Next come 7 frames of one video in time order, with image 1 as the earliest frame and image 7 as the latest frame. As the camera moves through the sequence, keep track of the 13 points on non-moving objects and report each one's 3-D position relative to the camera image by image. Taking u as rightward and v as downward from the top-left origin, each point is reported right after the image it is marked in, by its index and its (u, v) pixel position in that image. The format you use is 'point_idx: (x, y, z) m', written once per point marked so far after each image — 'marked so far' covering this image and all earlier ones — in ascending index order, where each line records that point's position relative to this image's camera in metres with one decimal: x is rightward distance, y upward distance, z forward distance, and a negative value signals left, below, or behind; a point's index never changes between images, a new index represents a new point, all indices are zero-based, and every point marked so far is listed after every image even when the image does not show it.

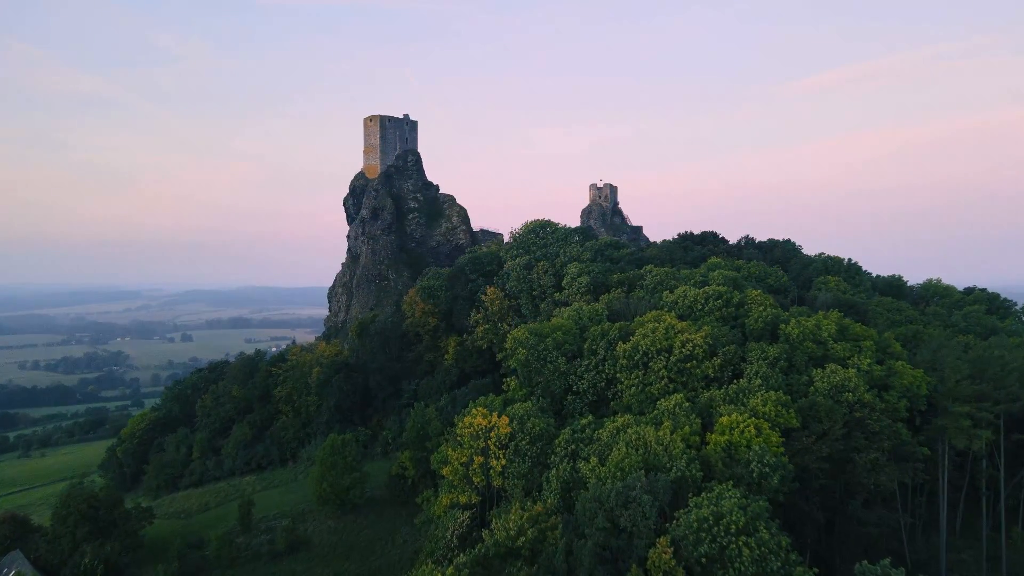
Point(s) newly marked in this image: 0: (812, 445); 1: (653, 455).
0: (+7.1, -3.7, +17.6) m
1: (+3.1, -3.8, +16.6) m
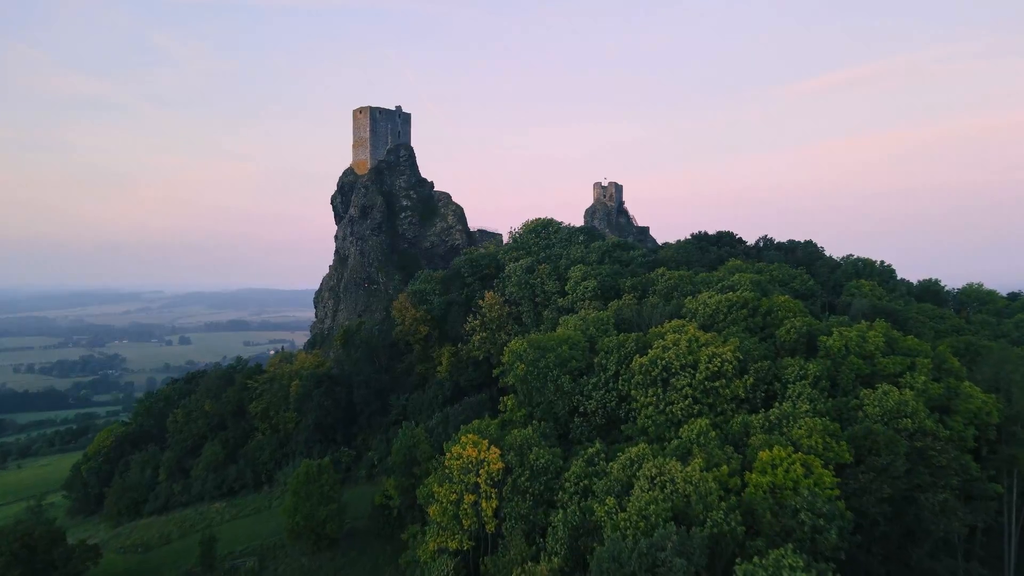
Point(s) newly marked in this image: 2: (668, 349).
0: (+7.0, -3.8, +14.7) m
1: (+3.1, -3.9, +13.7) m
2: (+4.1, -1.6, +19.6) m
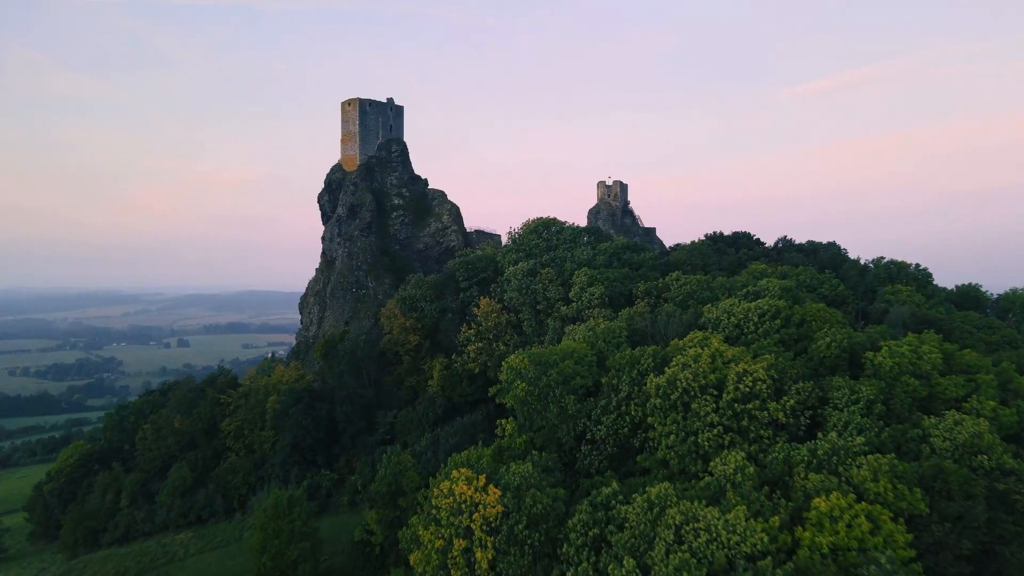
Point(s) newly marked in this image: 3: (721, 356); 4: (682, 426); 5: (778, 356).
0: (+7.0, -4.0, +12.0) m
1: (+3.0, -4.1, +11.0) m
2: (+4.1, -1.8, +17.0) m
3: (+4.9, -1.6, +17.3) m
4: (+3.6, -3.0, +16.0) m
5: (+6.3, -1.6, +17.6) m
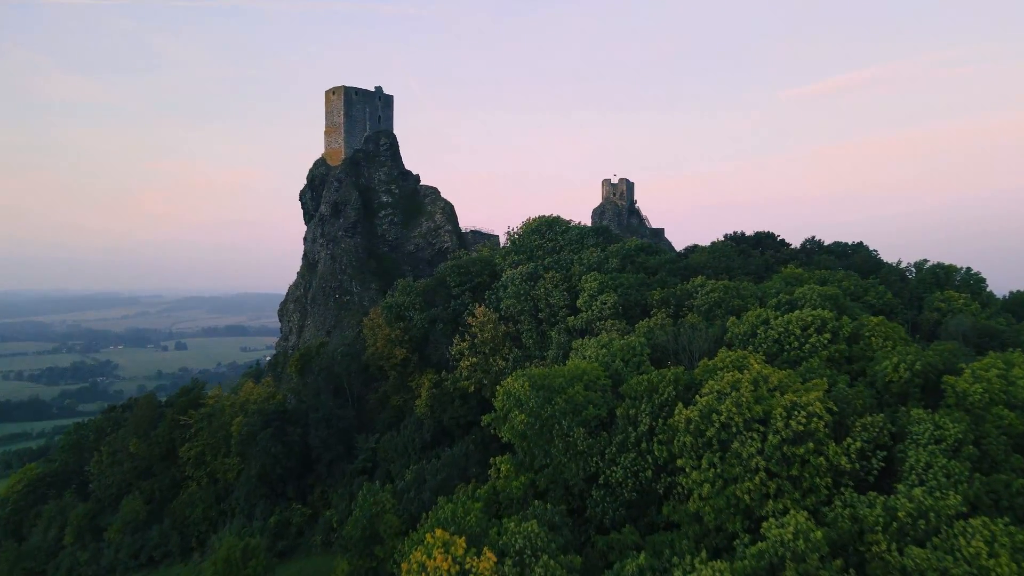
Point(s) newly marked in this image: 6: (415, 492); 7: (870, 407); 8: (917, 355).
0: (+6.9, -4.2, +8.8) m
1: (+3.0, -4.2, +7.8) m
2: (+4.0, -2.0, +13.8) m
3: (+4.8, -1.8, +14.2) m
4: (+3.6, -3.2, +12.8) m
5: (+6.2, -1.8, +14.4) m
6: (-2.3, -4.8, +17.7) m
7: (+6.6, -2.2, +13.7) m
8: (+8.0, -1.4, +14.7) m
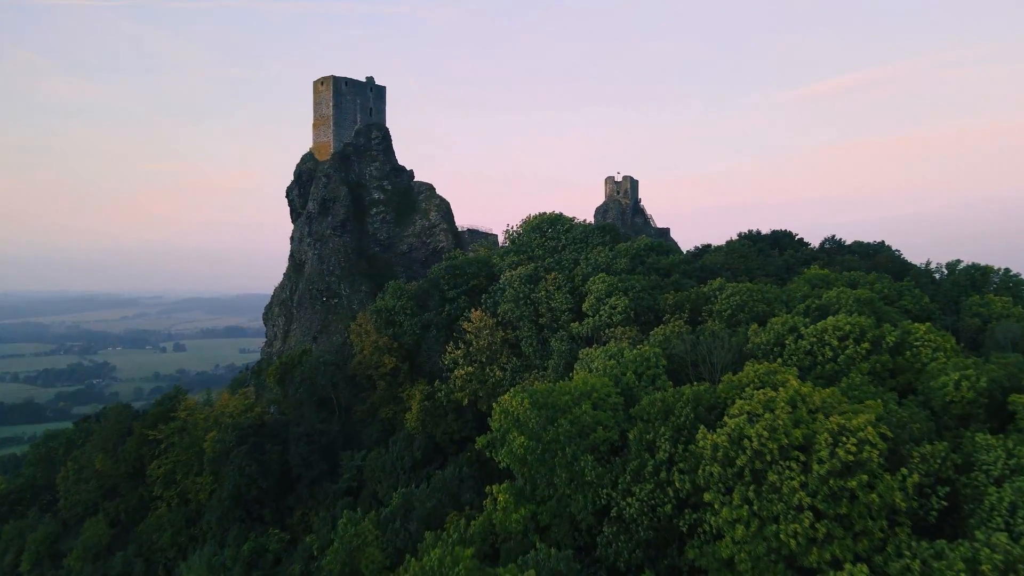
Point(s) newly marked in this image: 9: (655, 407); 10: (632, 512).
0: (+6.9, -4.2, +6.9) m
1: (+2.9, -4.3, +5.9) m
2: (+4.0, -2.0, +11.9) m
3: (+4.8, -1.9, +12.2) m
4: (+3.5, -3.2, +10.9) m
5: (+6.2, -1.9, +12.5) m
6: (-2.4, -4.9, +15.7) m
7: (+6.5, -2.3, +11.7) m
8: (+7.9, -1.4, +12.7) m
9: (+2.6, -2.1, +13.3) m
10: (+1.9, -3.6, +11.9) m
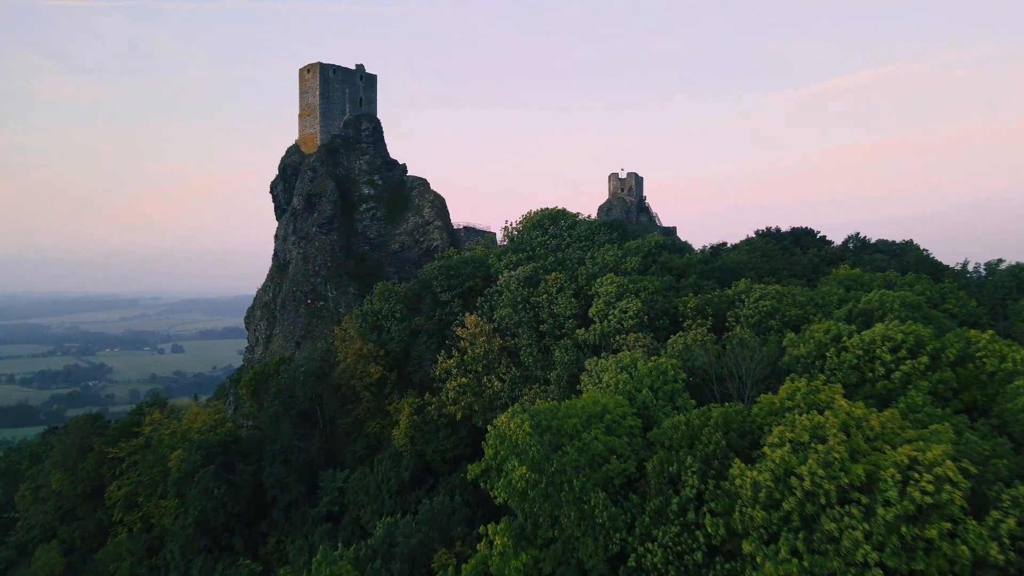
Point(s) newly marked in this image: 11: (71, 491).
0: (+6.8, -4.3, +4.8) m
1: (+2.9, -4.3, +3.8) m
2: (+3.9, -2.1, +9.8) m
3: (+4.7, -1.9, +10.1) m
4: (+3.5, -3.3, +8.8) m
5: (+6.1, -1.9, +10.4) m
6: (-2.4, -5.0, +13.7) m
7: (+6.5, -2.3, +9.6) m
8: (+7.9, -1.5, +10.6) m
9: (+2.5, -2.1, +11.2) m
10: (+1.9, -3.6, +9.9) m
11: (-11.8, -5.5, +20.0) m
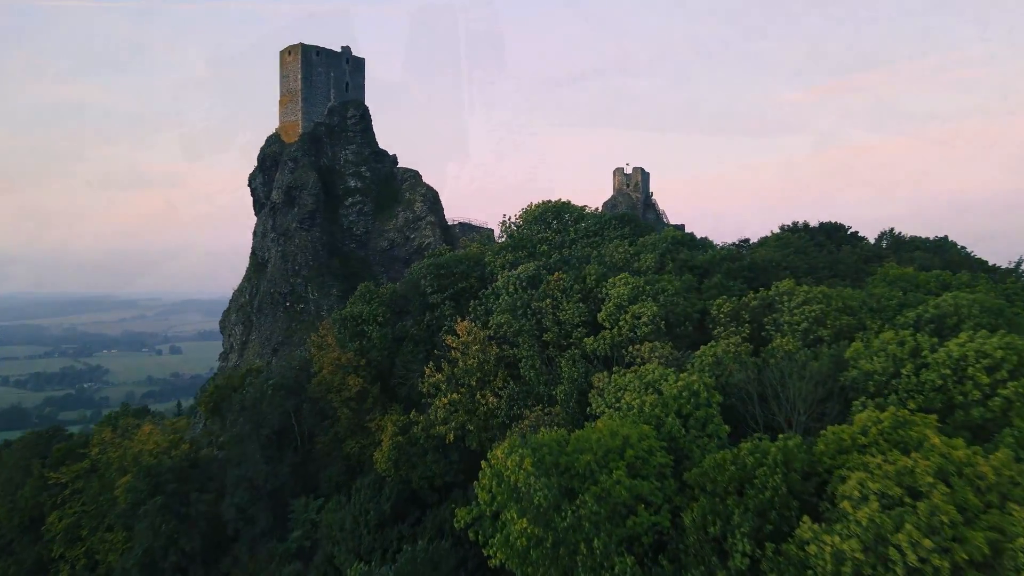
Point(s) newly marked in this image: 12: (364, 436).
0: (+6.8, -4.3, +2.3) m
1: (+2.9, -4.4, +1.4) m
2: (+3.9, -2.1, +7.3) m
3: (+4.7, -1.9, +7.7) m
4: (+3.4, -3.3, +6.4) m
5: (+6.1, -1.9, +8.0) m
6: (-2.4, -5.0, +11.2) m
7: (+6.5, -2.3, +7.2) m
8: (+7.8, -1.5, +8.2) m
9: (+2.5, -2.2, +8.7) m
10: (+1.9, -3.6, +7.4) m
11: (-11.8, -5.5, +17.6) m
12: (-3.5, -3.5, +17.6) m
